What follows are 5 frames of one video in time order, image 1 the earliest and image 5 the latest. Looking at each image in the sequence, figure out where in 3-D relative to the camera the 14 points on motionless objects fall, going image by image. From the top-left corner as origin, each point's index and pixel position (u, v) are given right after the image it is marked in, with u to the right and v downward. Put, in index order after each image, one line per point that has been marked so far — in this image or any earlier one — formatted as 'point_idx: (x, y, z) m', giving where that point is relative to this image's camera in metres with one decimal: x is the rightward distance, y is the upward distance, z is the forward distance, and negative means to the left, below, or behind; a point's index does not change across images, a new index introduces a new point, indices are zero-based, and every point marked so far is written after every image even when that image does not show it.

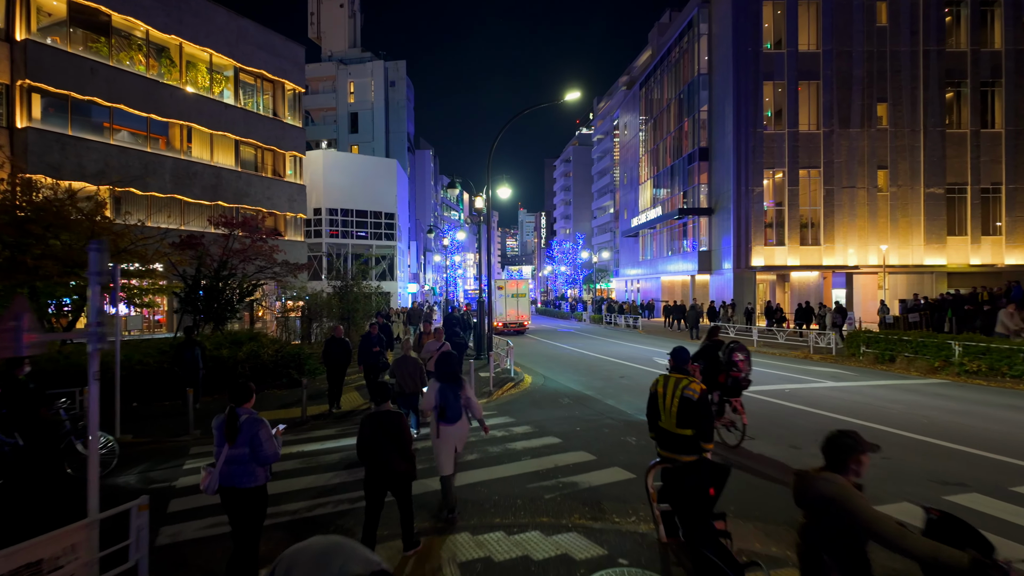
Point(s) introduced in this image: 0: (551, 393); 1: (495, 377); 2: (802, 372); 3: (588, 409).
0: (+0.8, -2.1, +12.1) m
1: (-0.3, -2.0, +13.2) m
2: (+7.1, -2.1, +14.6) m
3: (+1.3, -2.1, +10.6) m
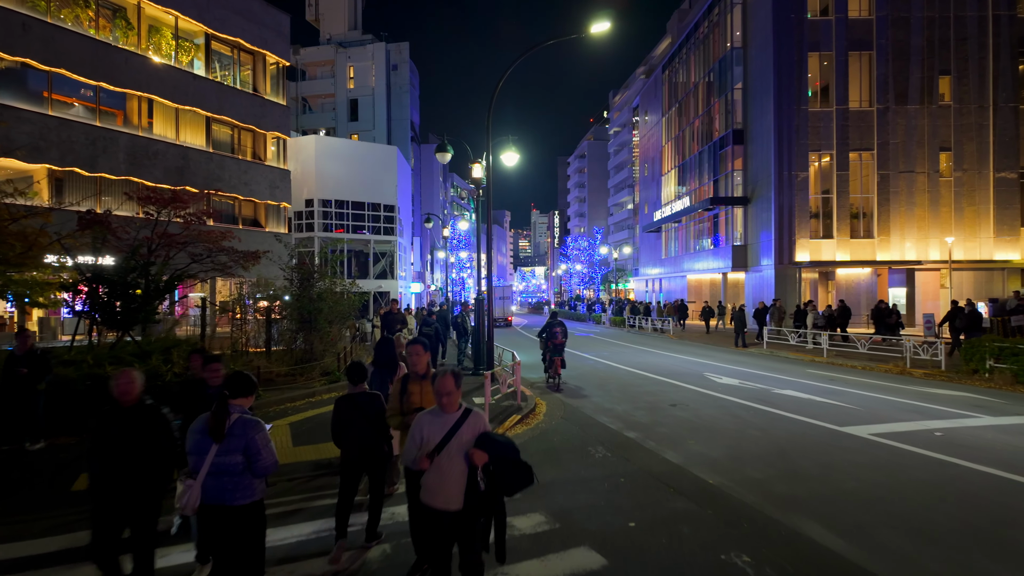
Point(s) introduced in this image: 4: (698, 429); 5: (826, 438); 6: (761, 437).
0: (+0.9, -2.0, +8.1) m
1: (-0.2, -1.9, +9.3) m
2: (+7.2, -1.9, +10.5) m
3: (+1.4, -2.0, +6.6) m
4: (+2.6, -1.9, +8.2) m
5: (+4.0, -1.9, +7.7) m
6: (+3.2, -1.9, +7.8) m
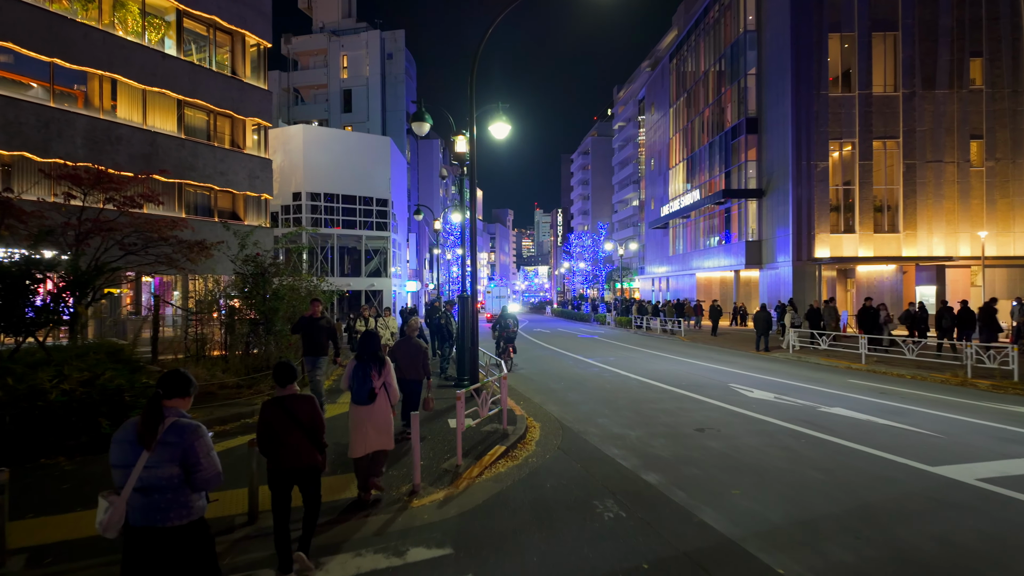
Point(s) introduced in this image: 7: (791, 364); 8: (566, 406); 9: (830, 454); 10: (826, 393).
0: (+0.7, -1.9, +6.1) m
1: (-0.4, -1.8, +7.2) m
2: (+7.0, -1.8, +8.4) m
3: (+1.2, -1.9, +4.5) m
4: (+2.4, -1.9, +6.1) m
5: (+3.8, -1.9, +5.6) m
6: (+3.0, -1.9, +5.7) m
7: (+7.1, -1.9, +15.3) m
8: (+0.9, -1.9, +9.5) m
9: (+3.6, -1.9, +6.8) m
10: (+5.6, -1.9, +10.8) m
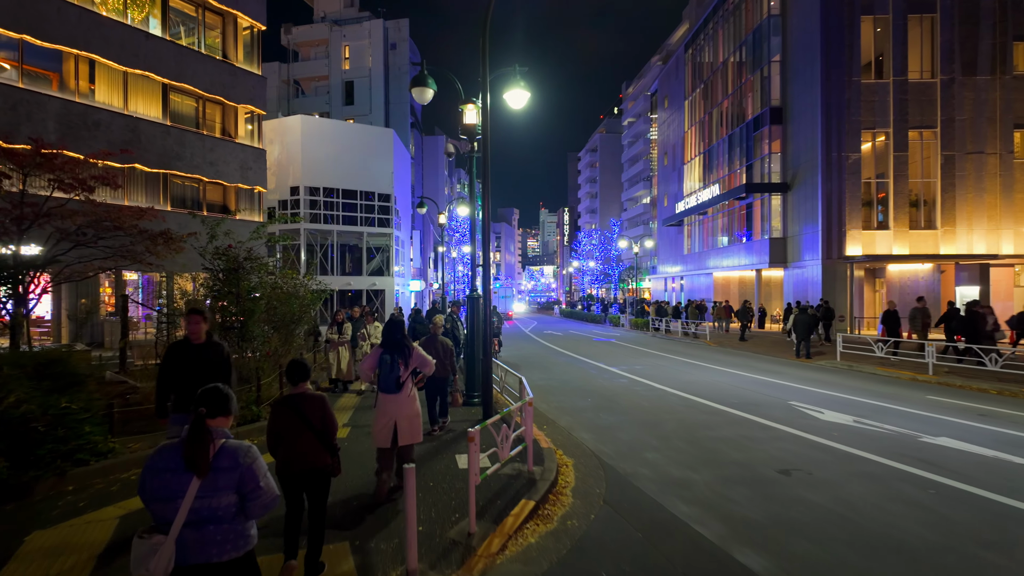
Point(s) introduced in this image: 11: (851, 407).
0: (+0.9, -1.9, +4.3) m
1: (-0.1, -1.8, +5.4) m
2: (+7.3, -1.8, +6.6) m
3: (+1.4, -1.9, +2.7) m
4: (+2.6, -1.8, +4.3) m
5: (+4.1, -1.8, +3.8) m
6: (+3.3, -1.8, +3.9) m
7: (+7.4, -1.9, +13.5) m
8: (+1.1, -1.8, +7.7) m
9: (+3.8, -1.9, +4.9) m
10: (+5.9, -1.9, +9.0) m
11: (+5.3, -1.9, +9.3) m
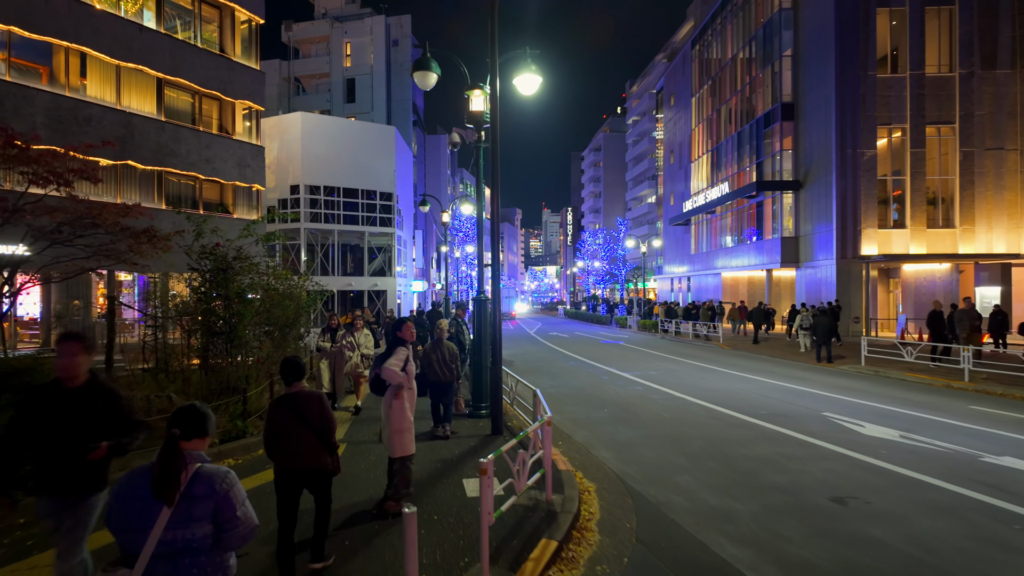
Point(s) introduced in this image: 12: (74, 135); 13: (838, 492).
0: (+1.0, -1.9, +3.5) m
1: (0.0, -1.8, +4.7) m
2: (+7.4, -1.9, +5.8) m
3: (+1.5, -1.9, +2.0) m
4: (+2.7, -1.9, +3.6) m
5: (+4.2, -1.9, +3.0) m
6: (+3.4, -1.9, +3.1) m
7: (+7.6, -2.0, +12.7) m
8: (+1.3, -1.9, +6.9) m
9: (+4.0, -1.9, +4.2) m
10: (+6.1, -1.9, +8.2) m
11: (+5.4, -1.9, +8.5) m
12: (-13.6, +4.7, +18.7) m
13: (+3.0, -1.9, +5.5) m
